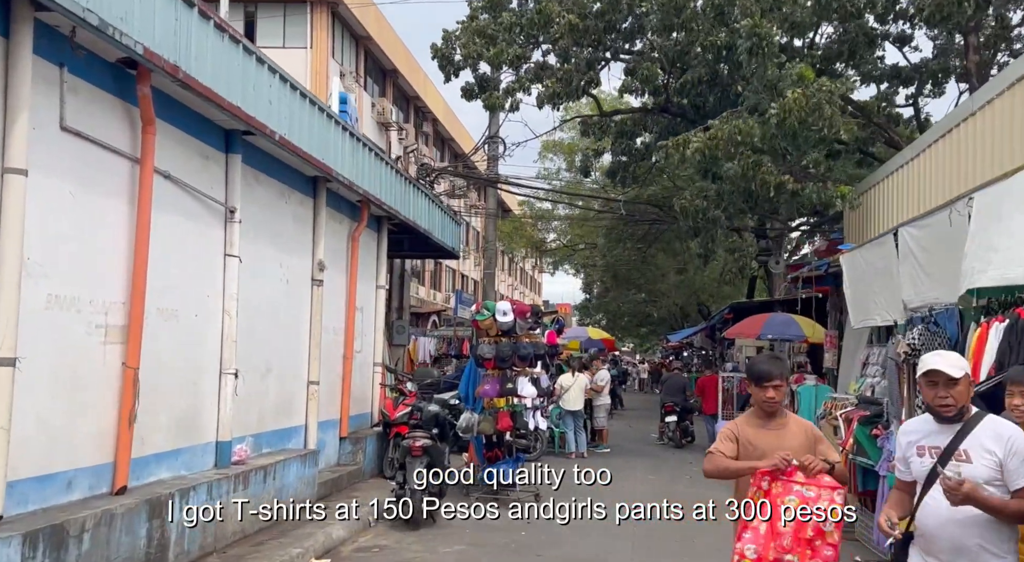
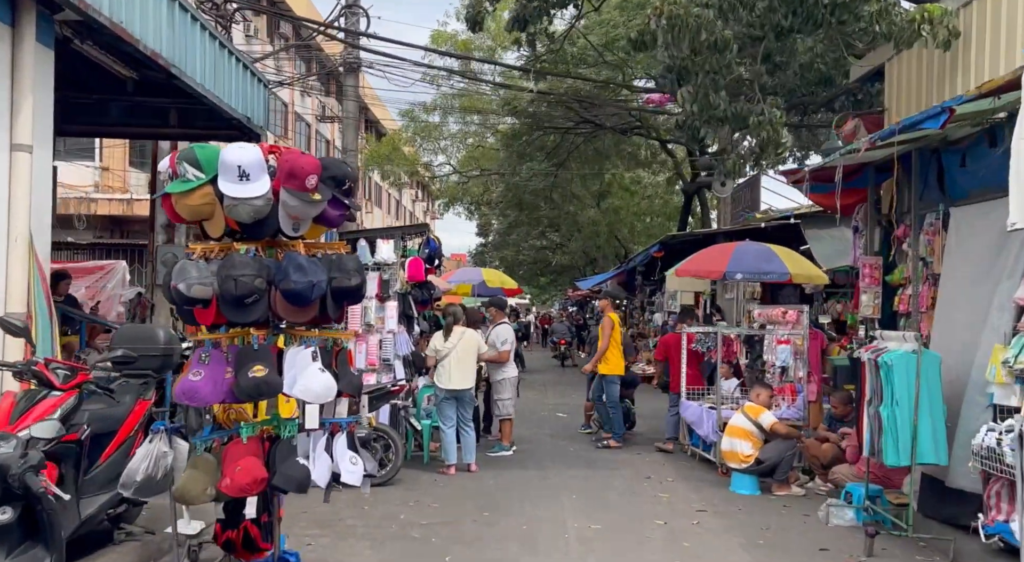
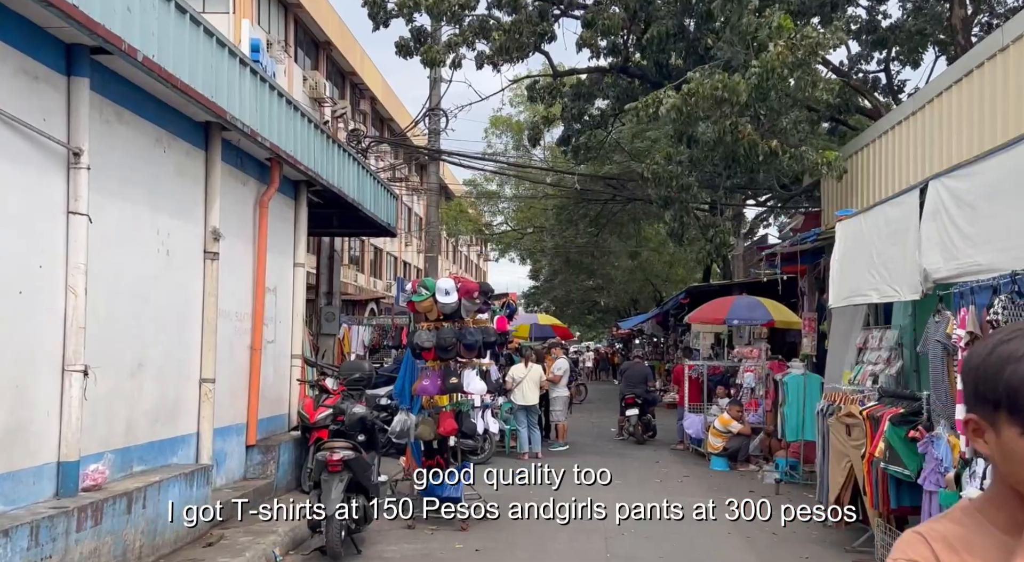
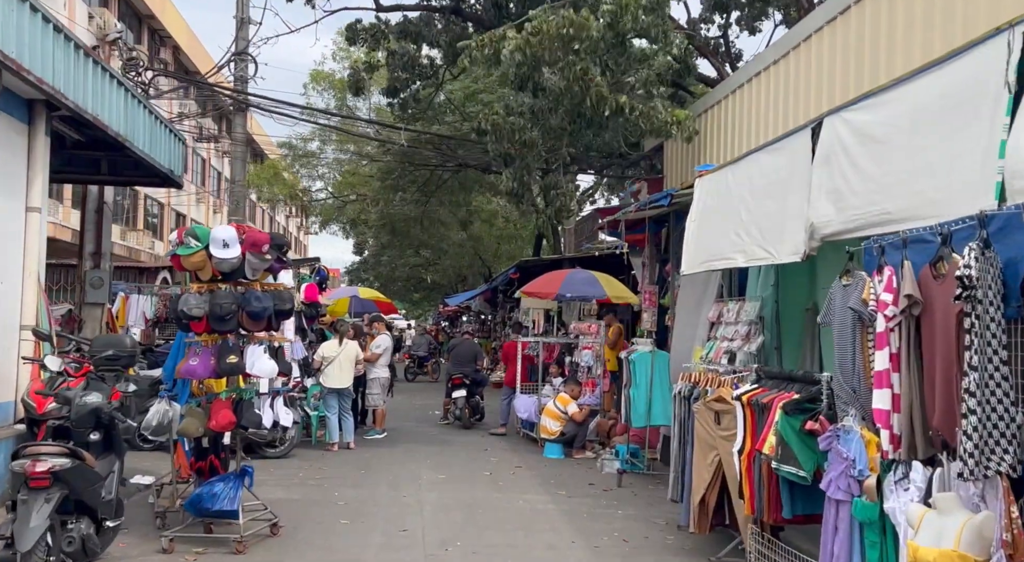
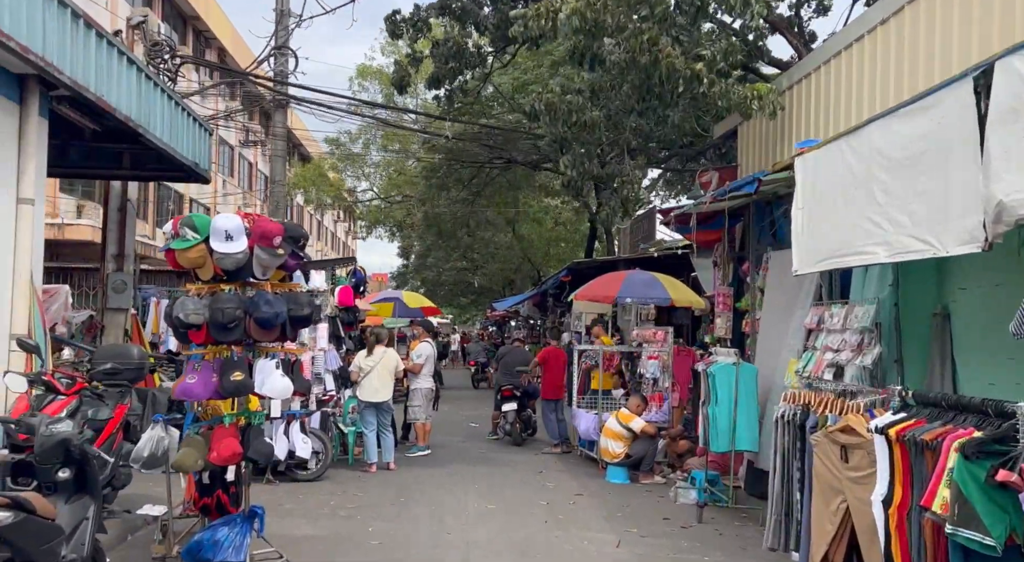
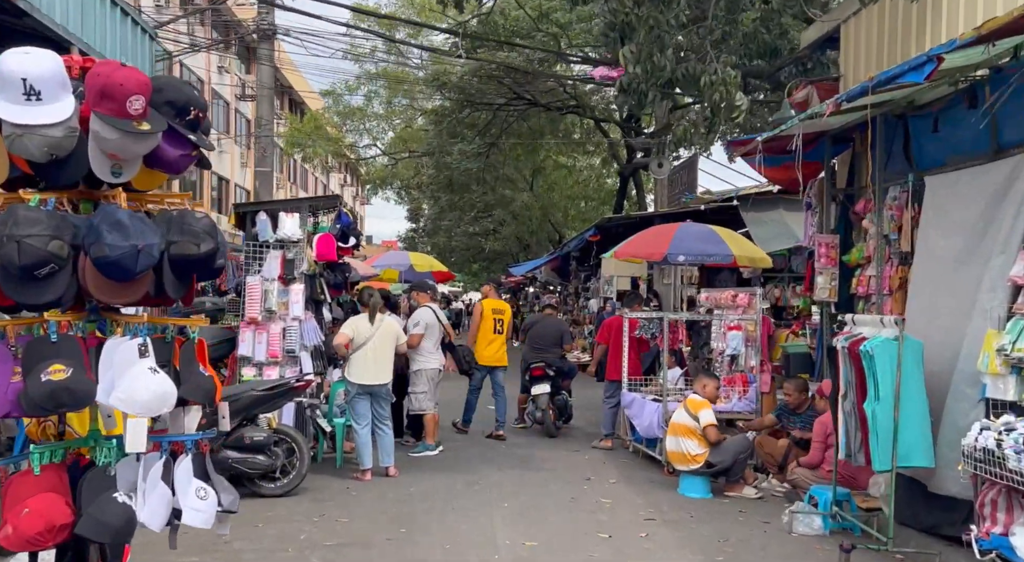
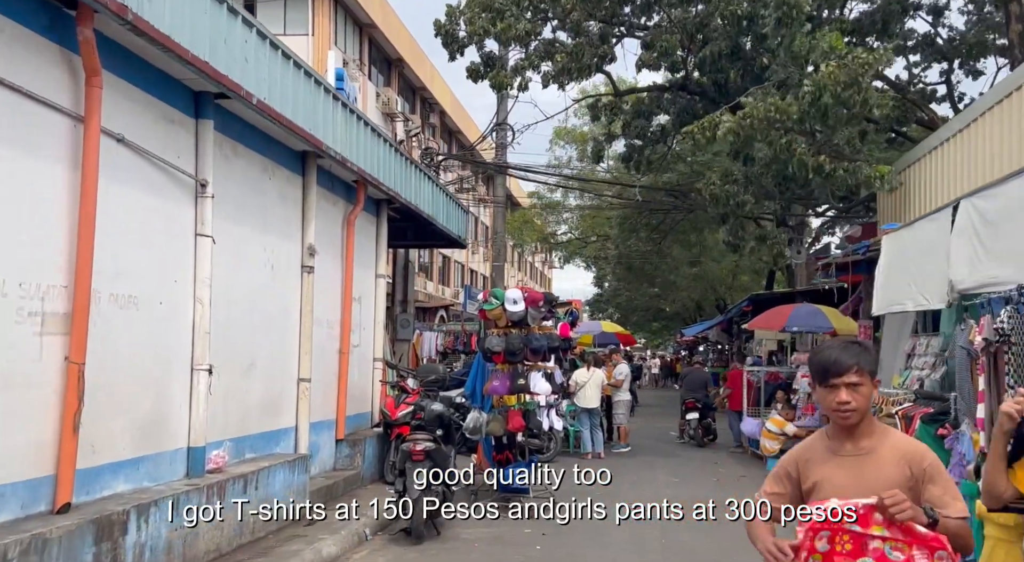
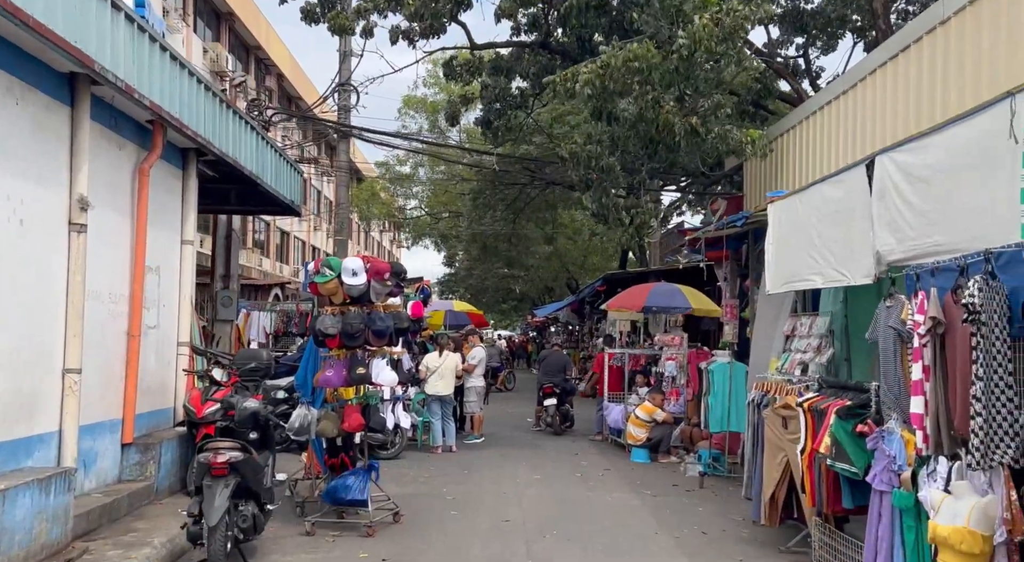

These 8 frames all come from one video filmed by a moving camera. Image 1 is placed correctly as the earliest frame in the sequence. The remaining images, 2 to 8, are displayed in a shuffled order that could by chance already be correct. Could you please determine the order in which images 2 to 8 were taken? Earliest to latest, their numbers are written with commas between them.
7, 3, 8, 4, 5, 2, 6
